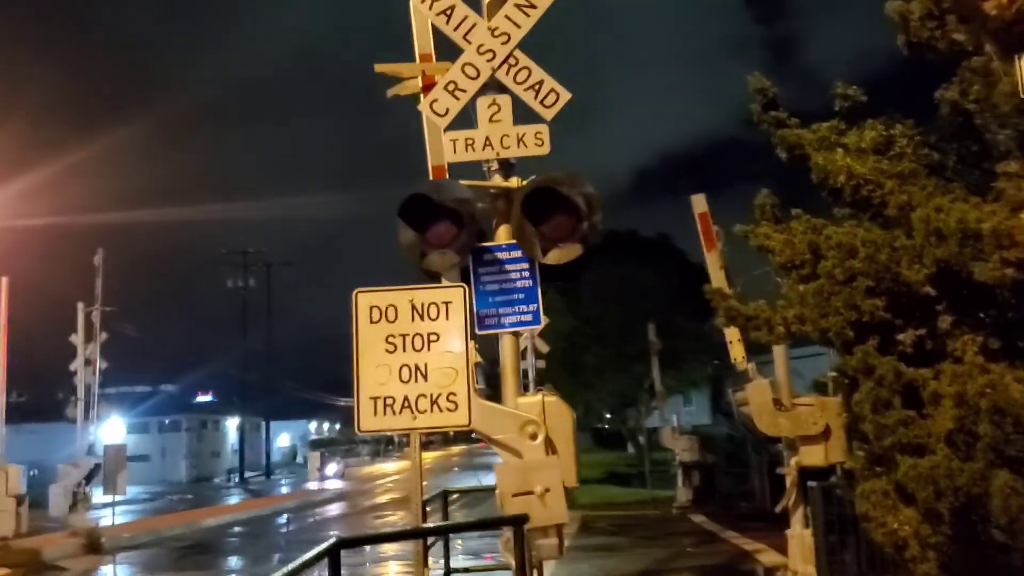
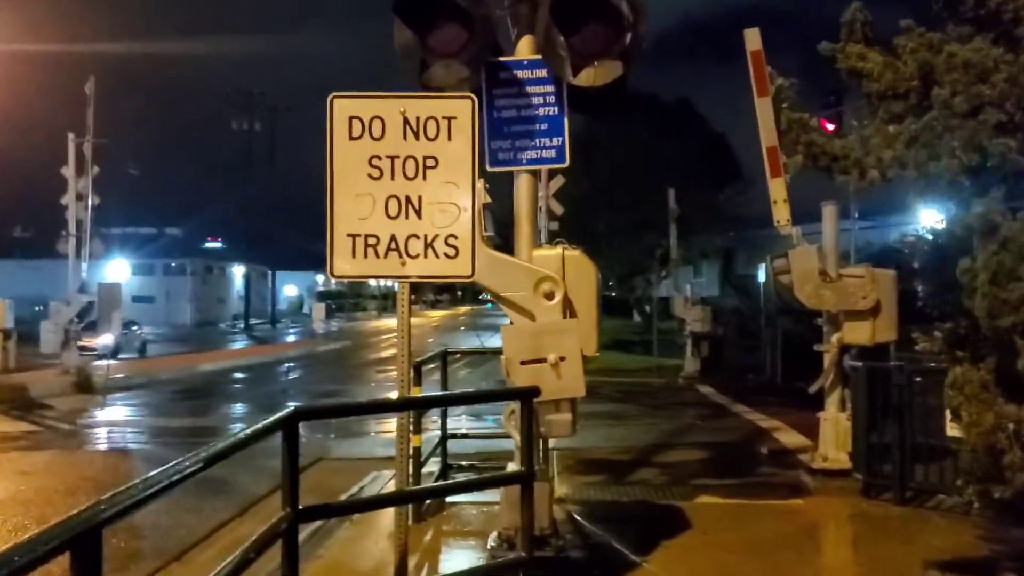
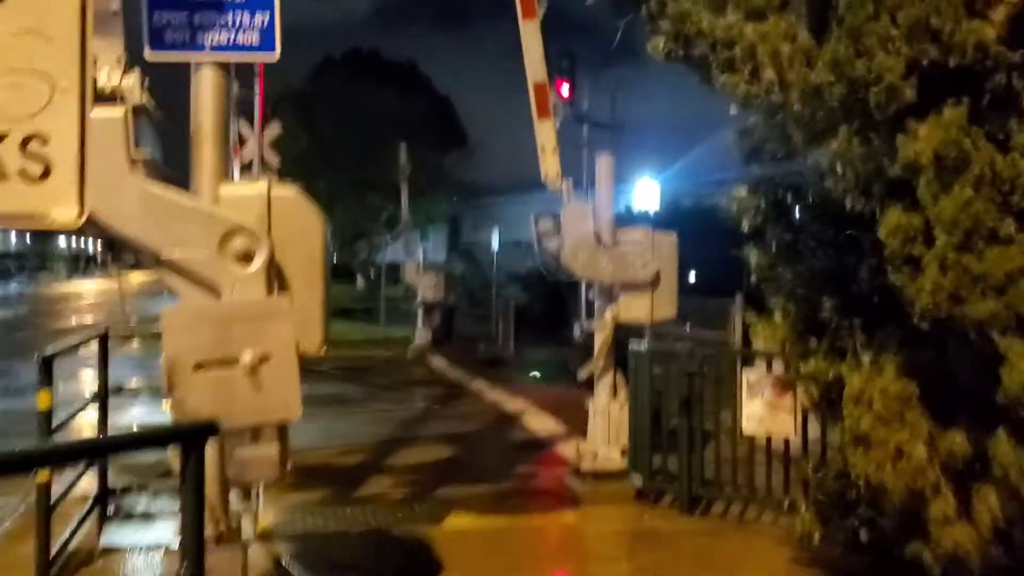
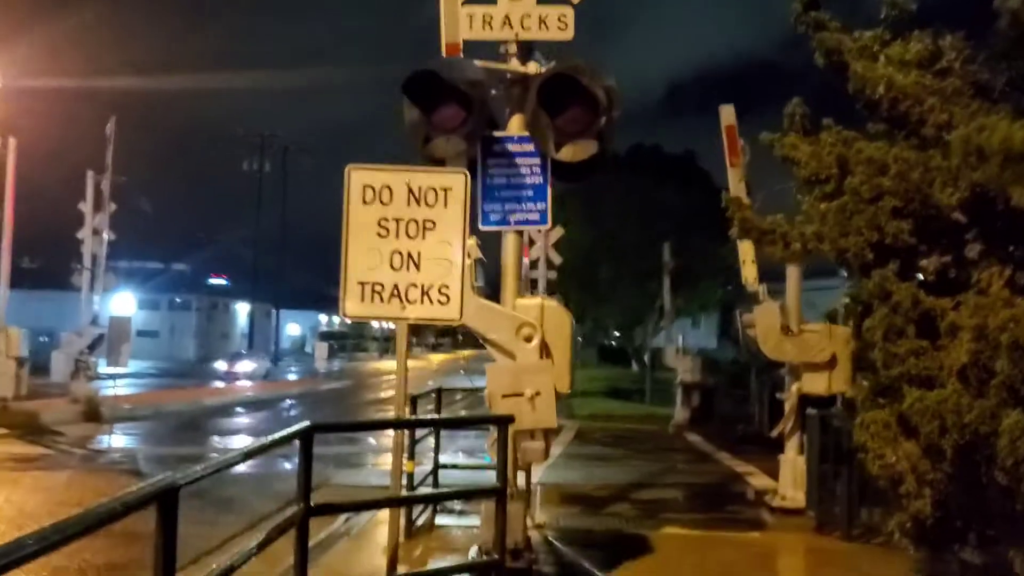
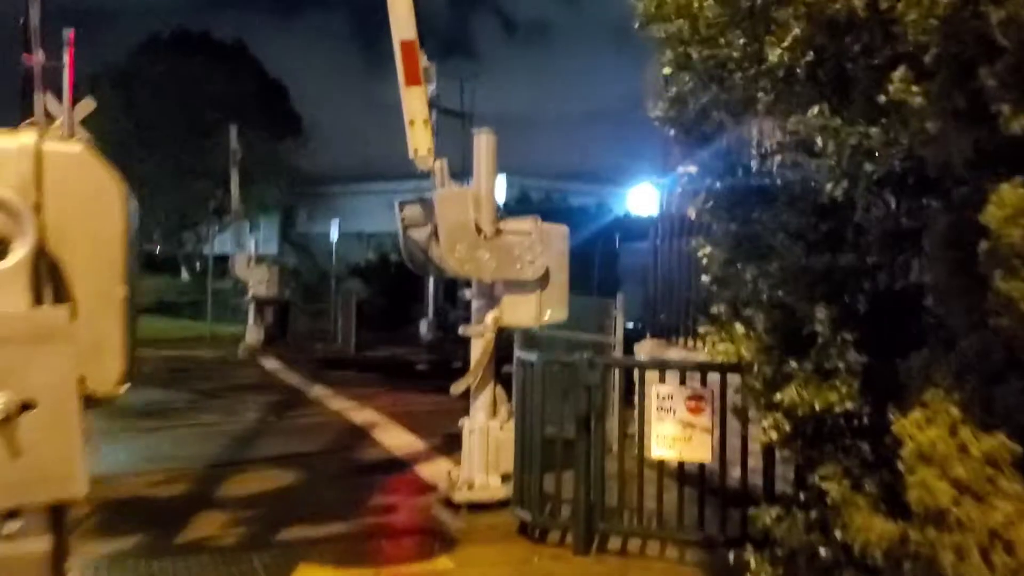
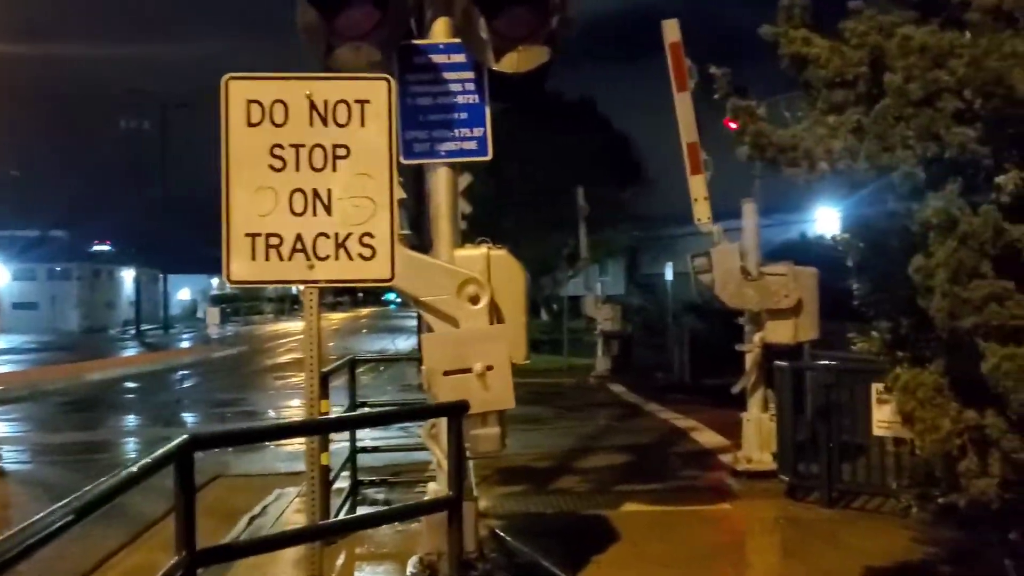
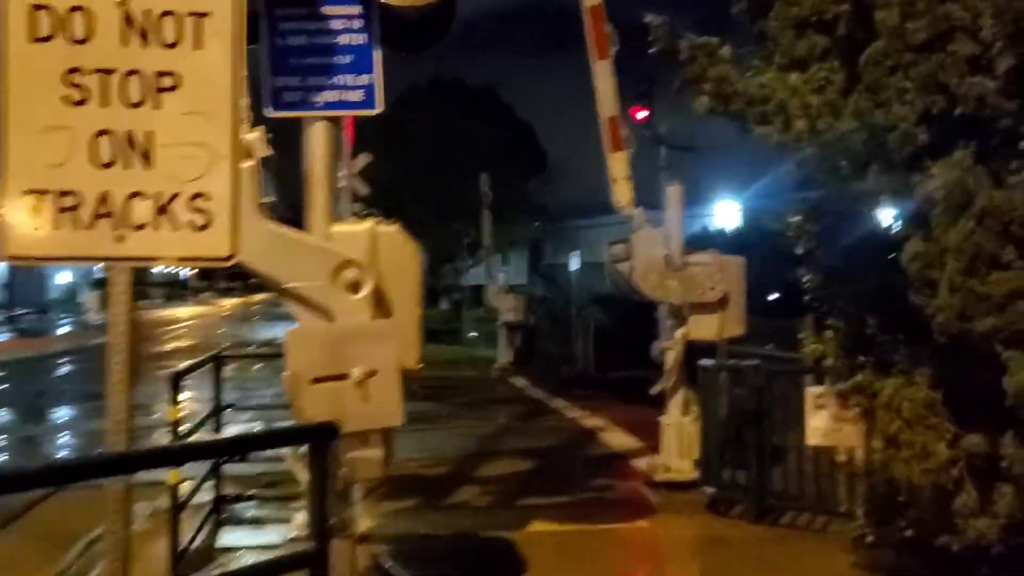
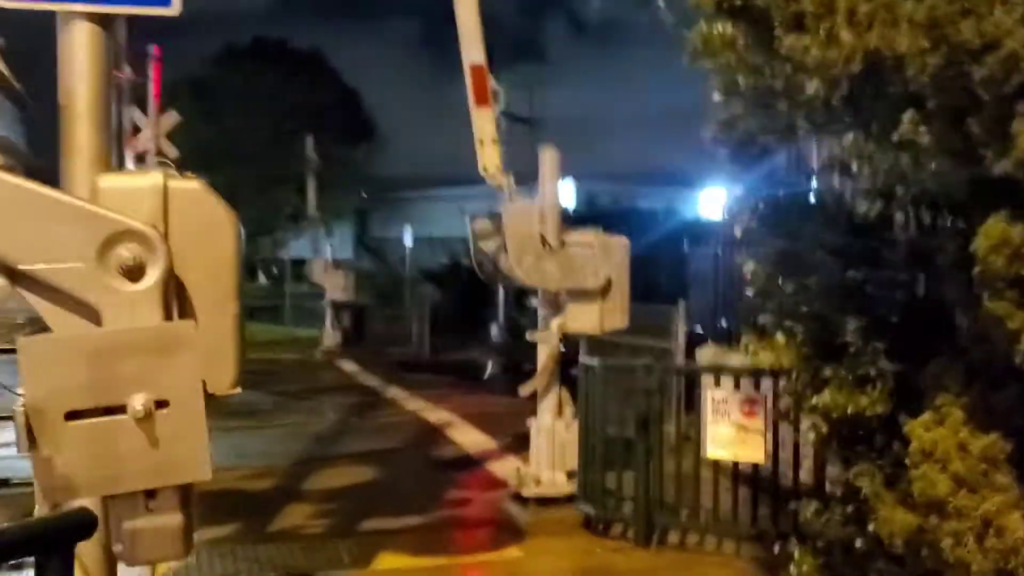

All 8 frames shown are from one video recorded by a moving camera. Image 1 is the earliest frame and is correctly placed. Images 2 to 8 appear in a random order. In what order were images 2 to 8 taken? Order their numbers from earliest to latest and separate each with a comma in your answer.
4, 2, 6, 7, 3, 8, 5
